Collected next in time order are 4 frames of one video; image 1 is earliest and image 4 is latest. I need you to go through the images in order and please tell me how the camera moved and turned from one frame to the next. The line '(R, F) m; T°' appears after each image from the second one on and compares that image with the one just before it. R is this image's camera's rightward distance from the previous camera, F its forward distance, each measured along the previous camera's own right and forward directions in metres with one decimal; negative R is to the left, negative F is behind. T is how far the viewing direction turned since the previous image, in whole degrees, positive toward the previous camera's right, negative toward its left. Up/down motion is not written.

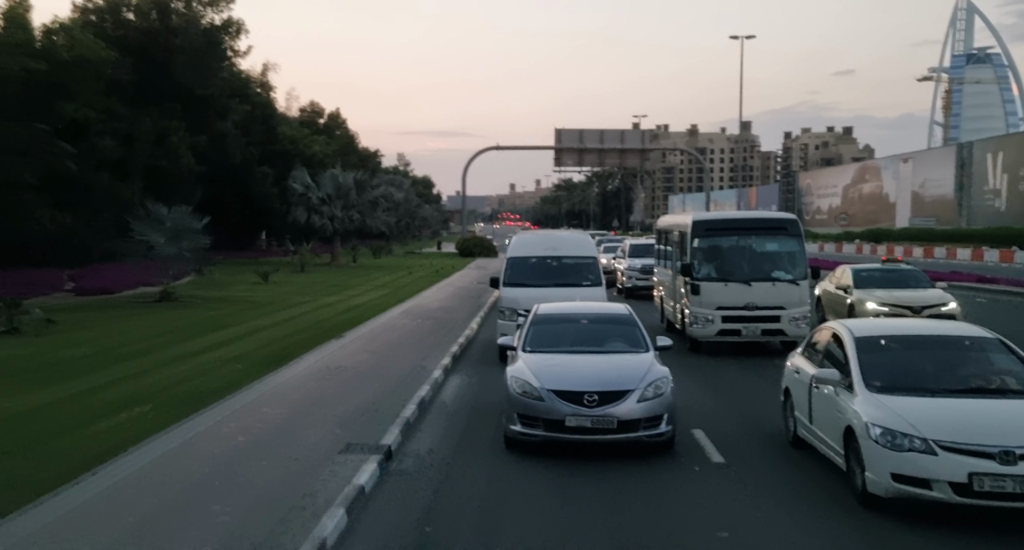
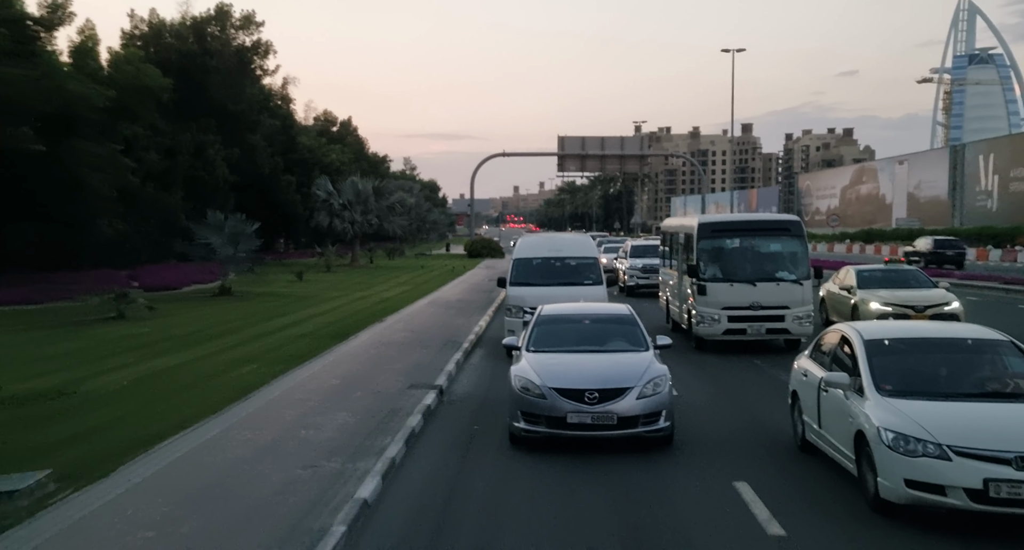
(0.0, -0.3) m; 0°
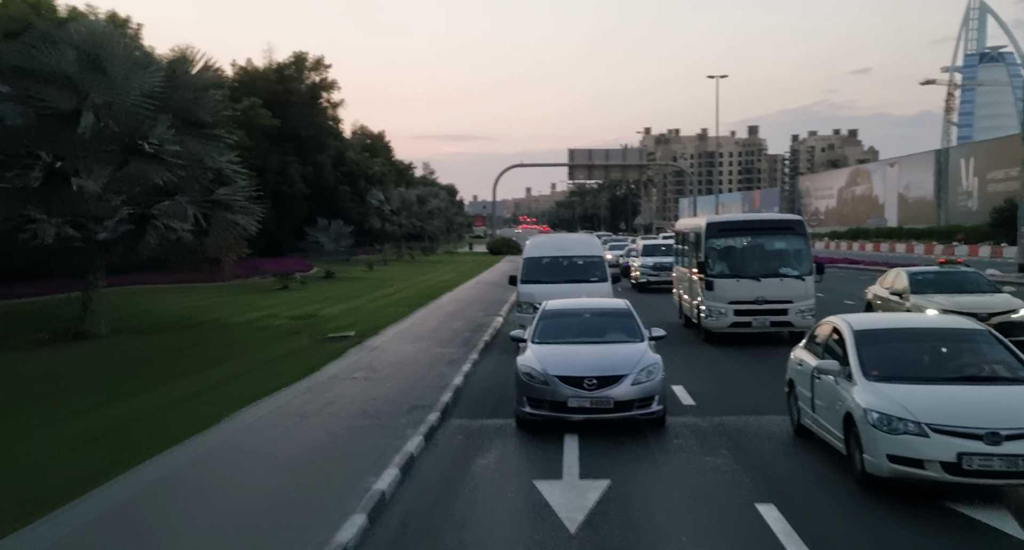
(0.0, -0.9) m; -1°
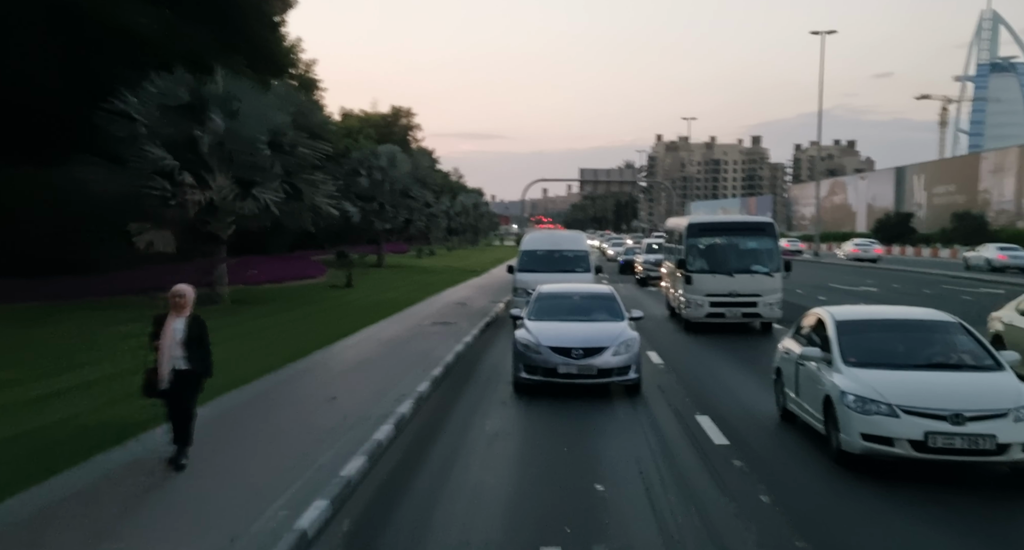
(-0.1, -2.2) m; -1°
